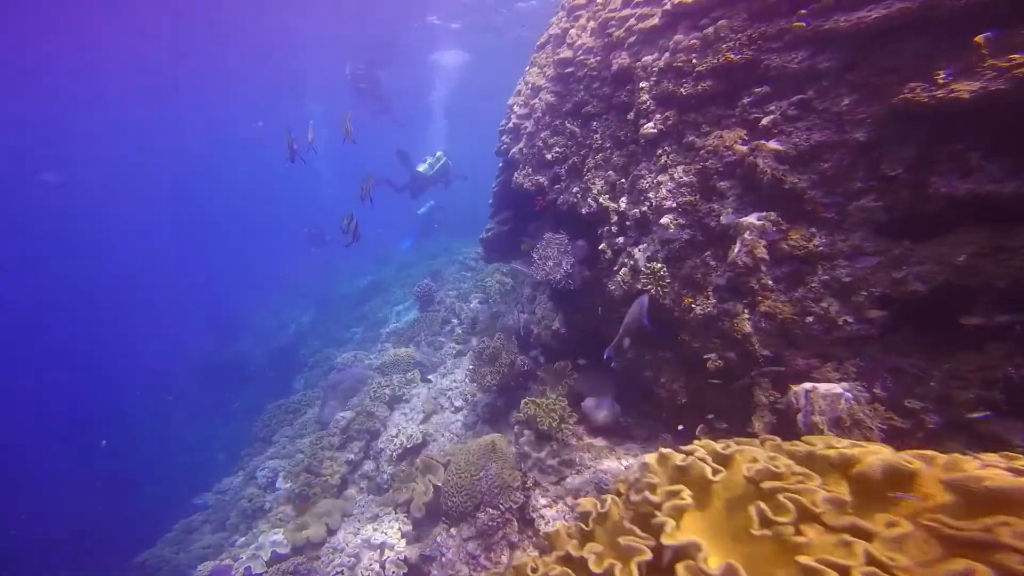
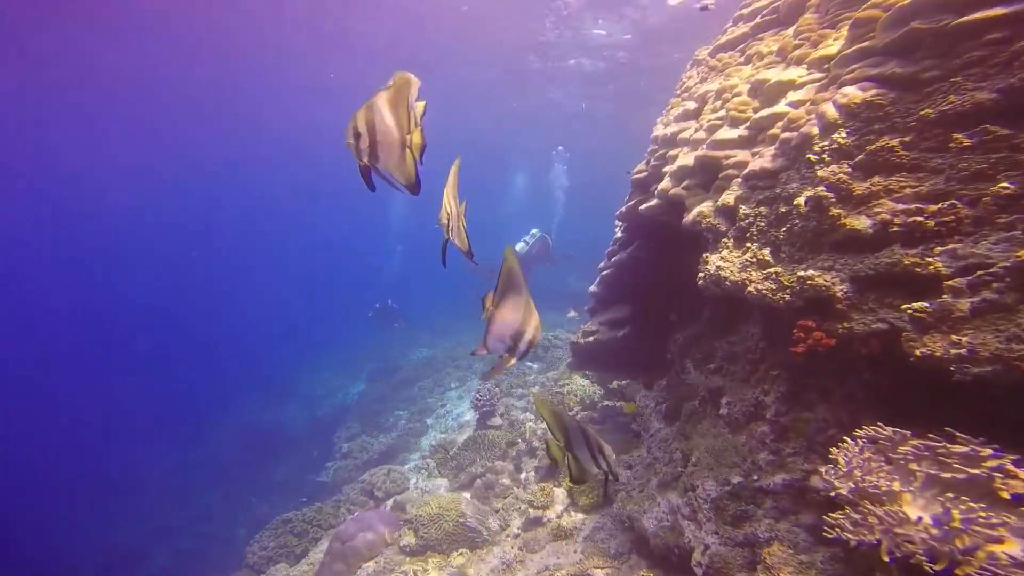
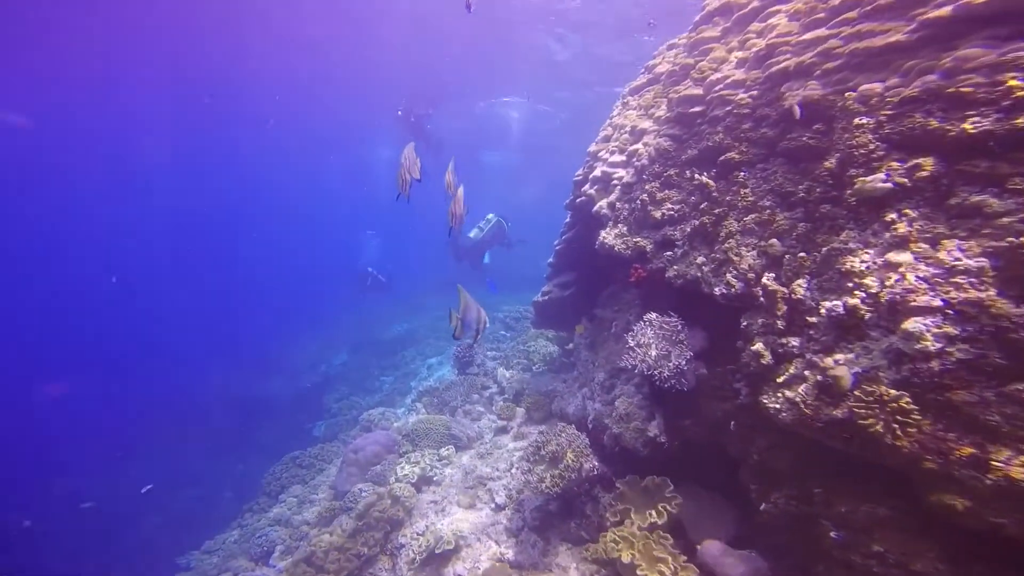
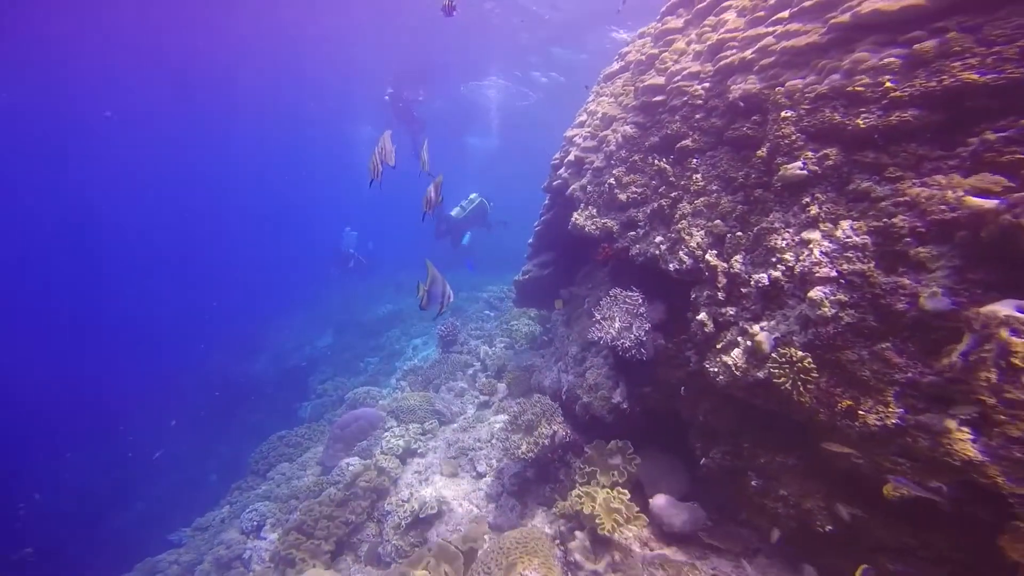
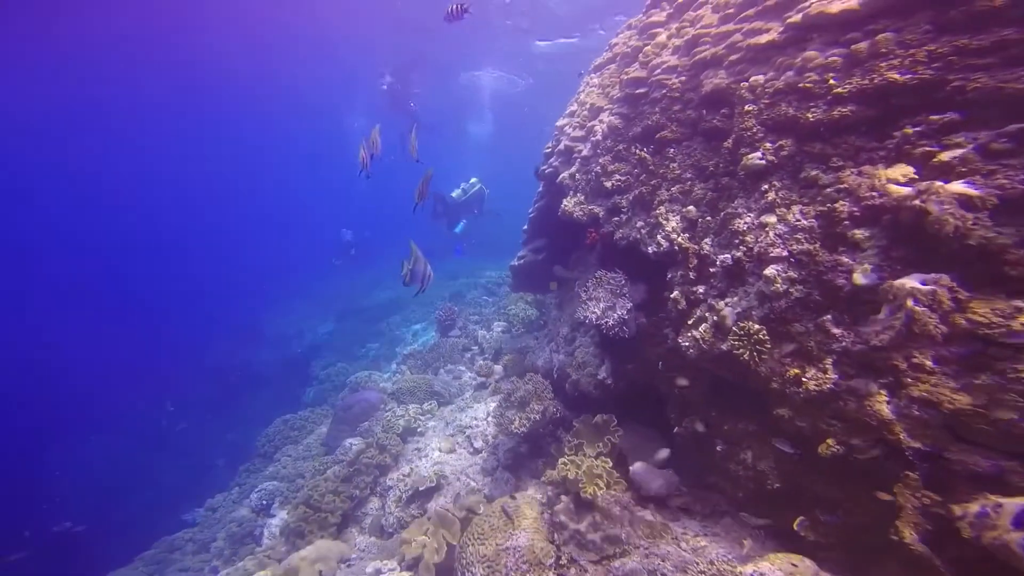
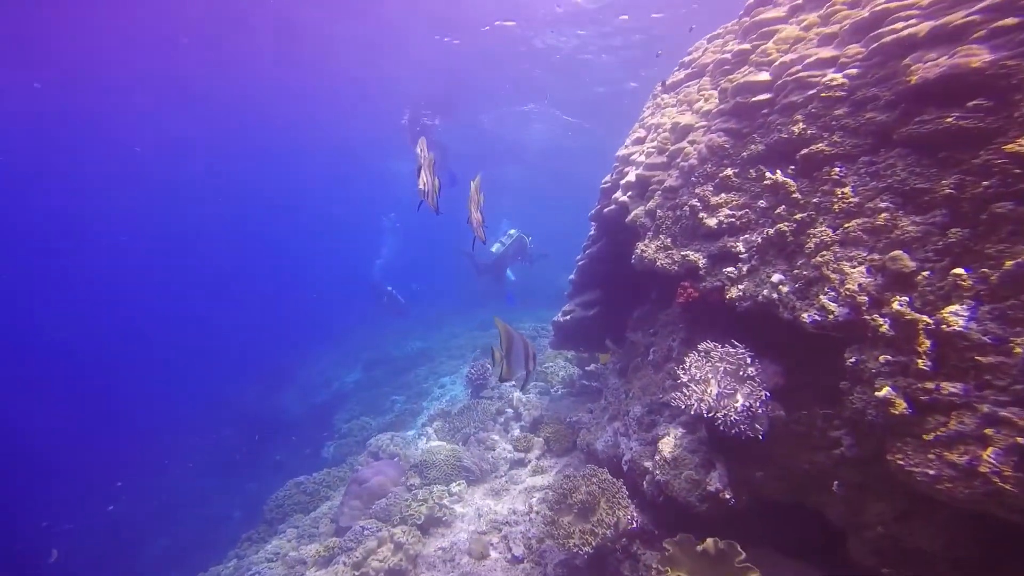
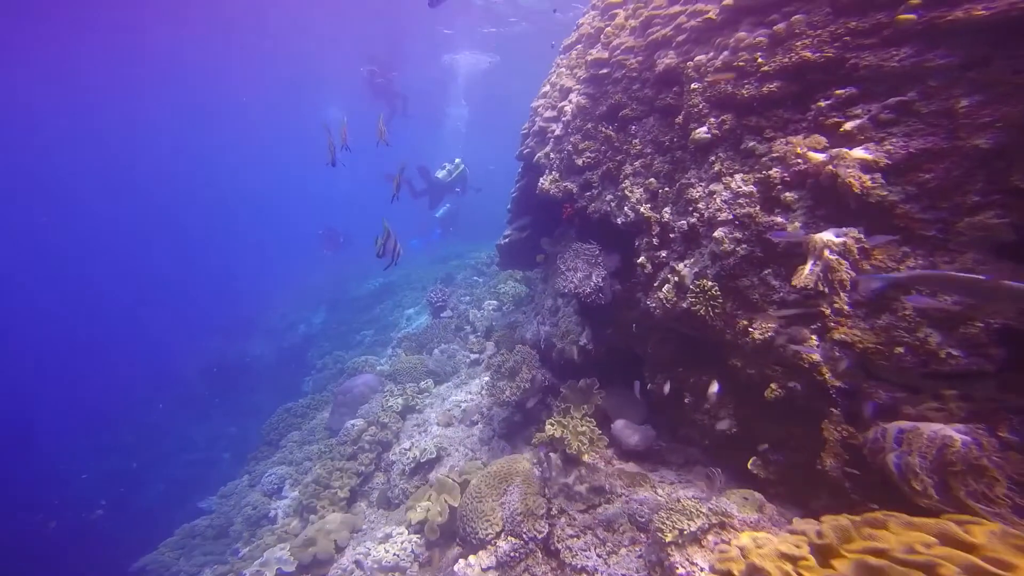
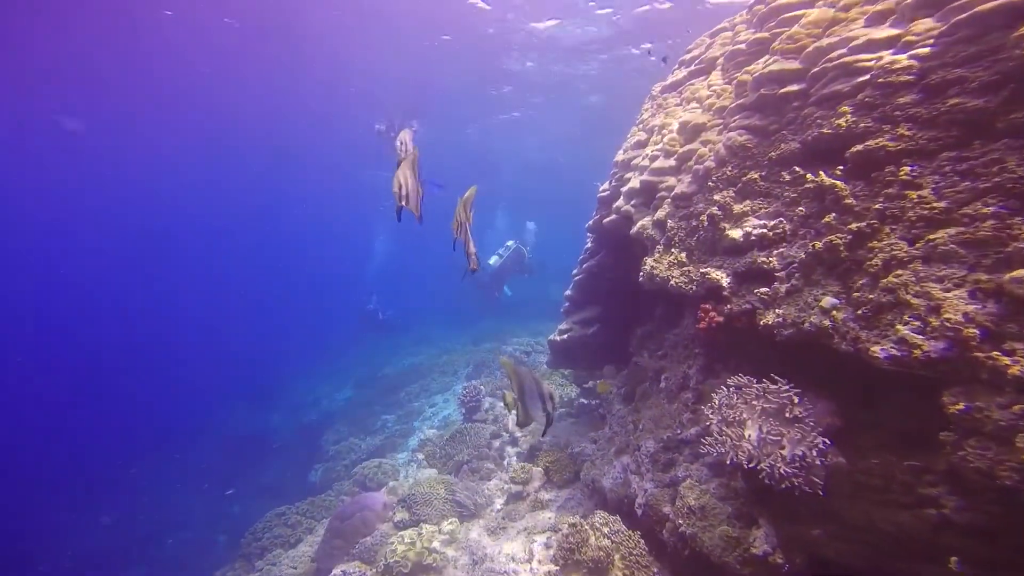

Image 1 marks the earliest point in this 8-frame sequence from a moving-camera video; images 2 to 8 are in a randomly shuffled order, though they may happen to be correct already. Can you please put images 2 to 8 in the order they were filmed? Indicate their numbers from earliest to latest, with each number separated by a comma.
7, 5, 4, 3, 6, 8, 2
